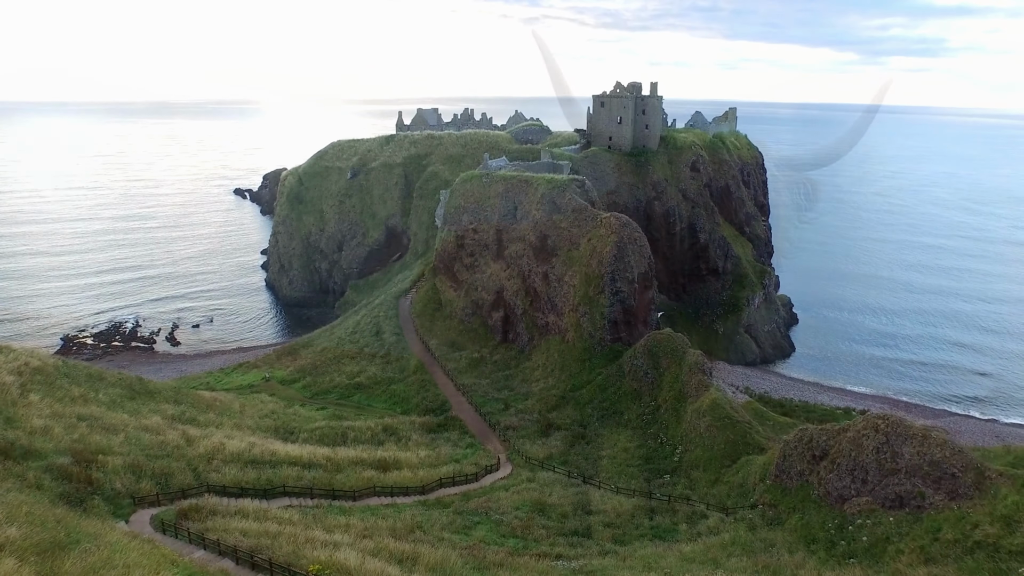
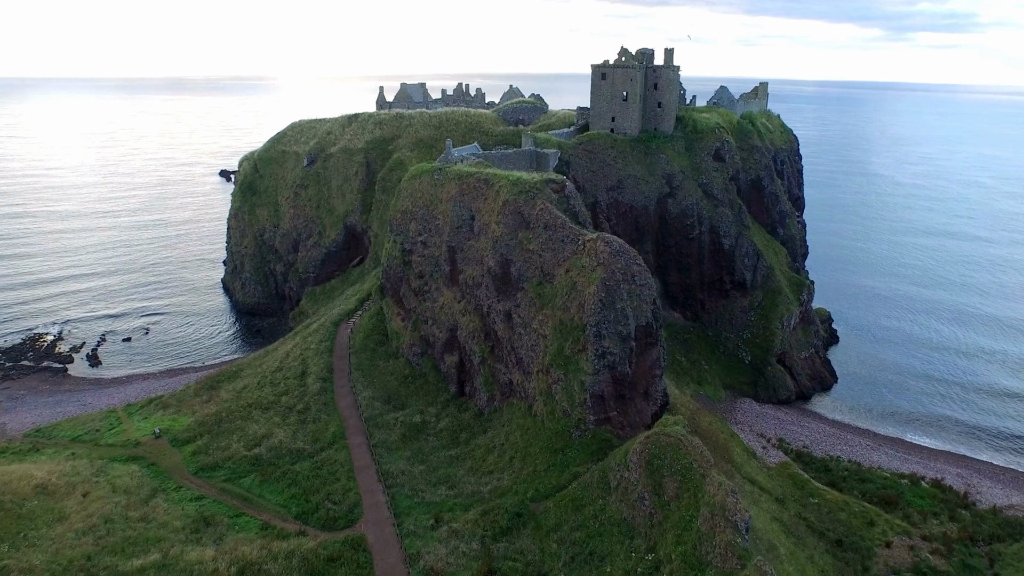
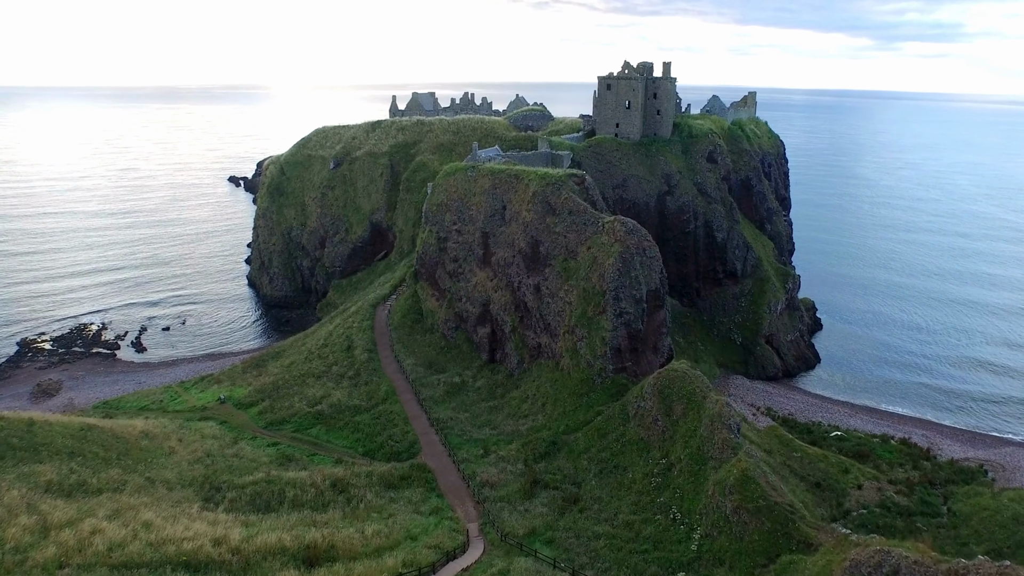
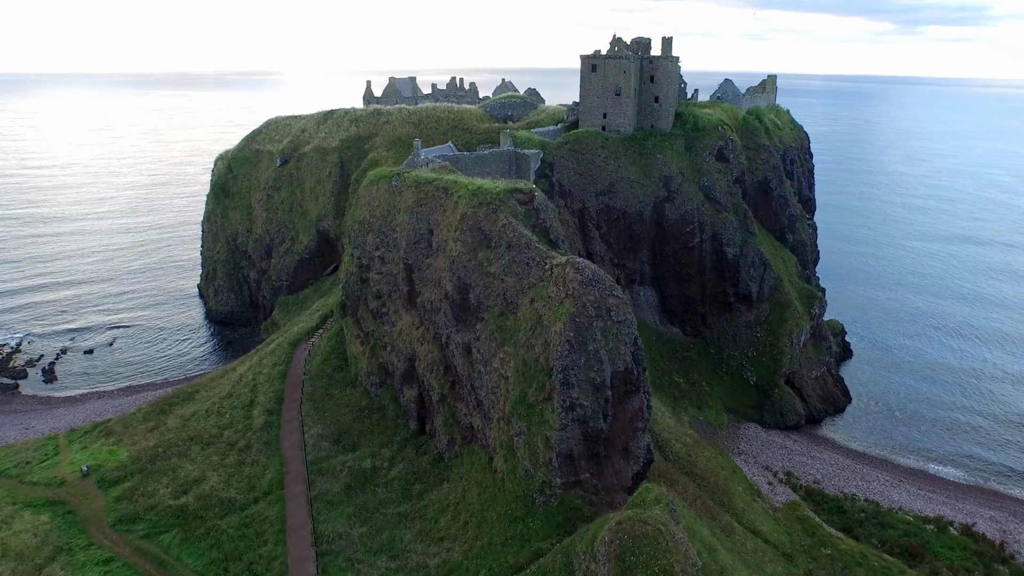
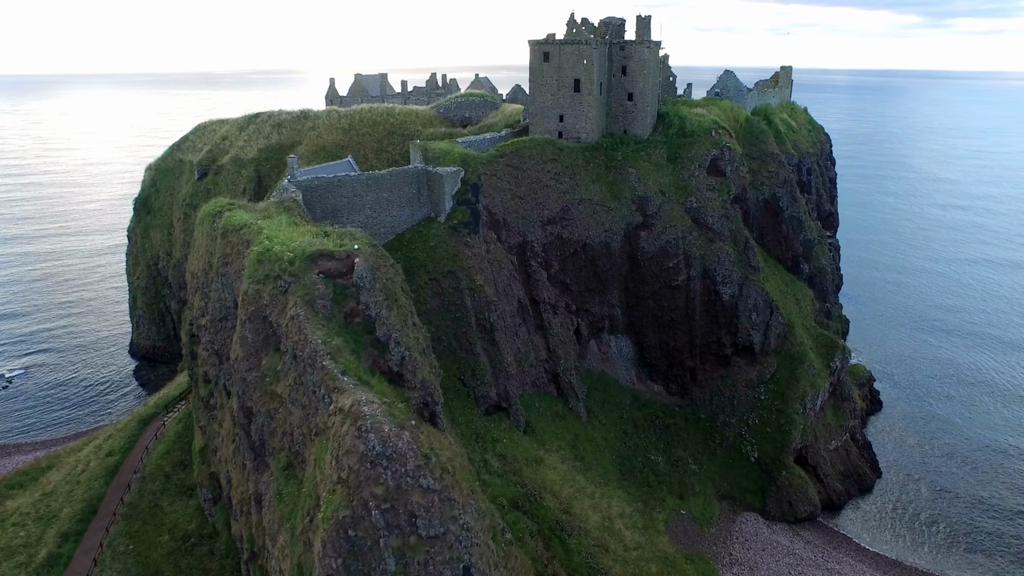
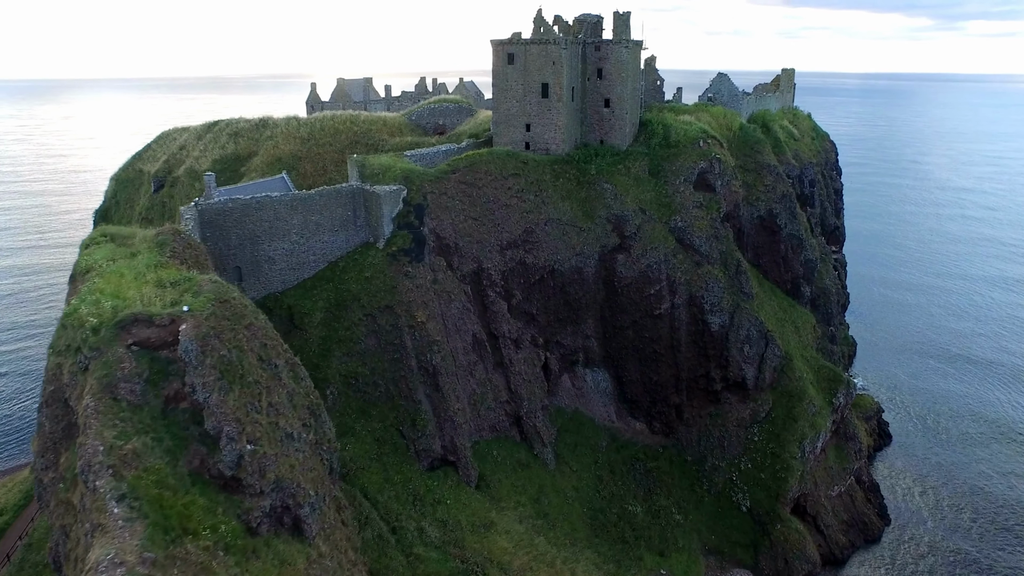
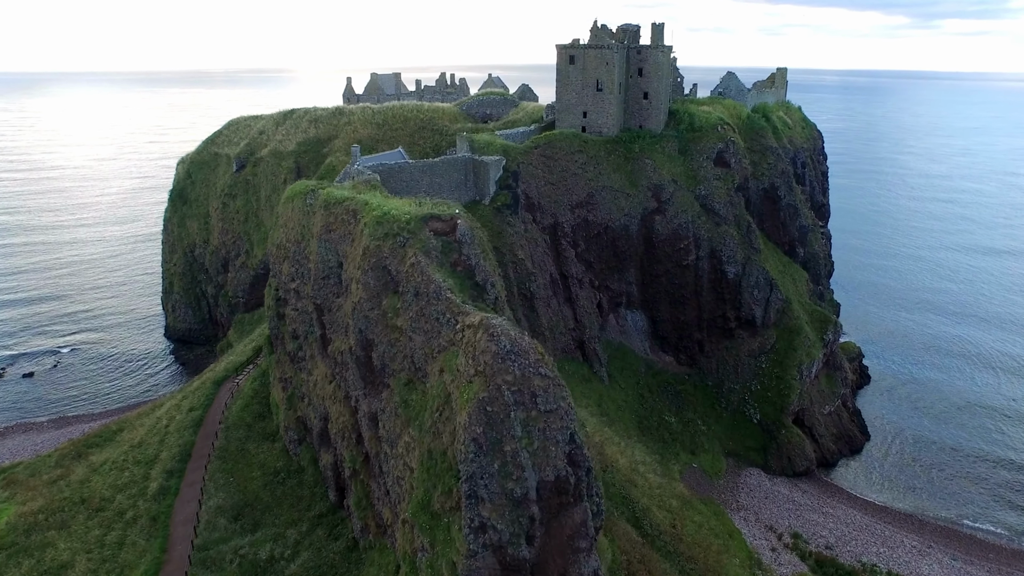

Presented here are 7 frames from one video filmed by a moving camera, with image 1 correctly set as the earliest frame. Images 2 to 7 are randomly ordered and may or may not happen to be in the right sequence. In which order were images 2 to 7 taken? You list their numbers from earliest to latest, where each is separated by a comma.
3, 2, 4, 7, 5, 6
